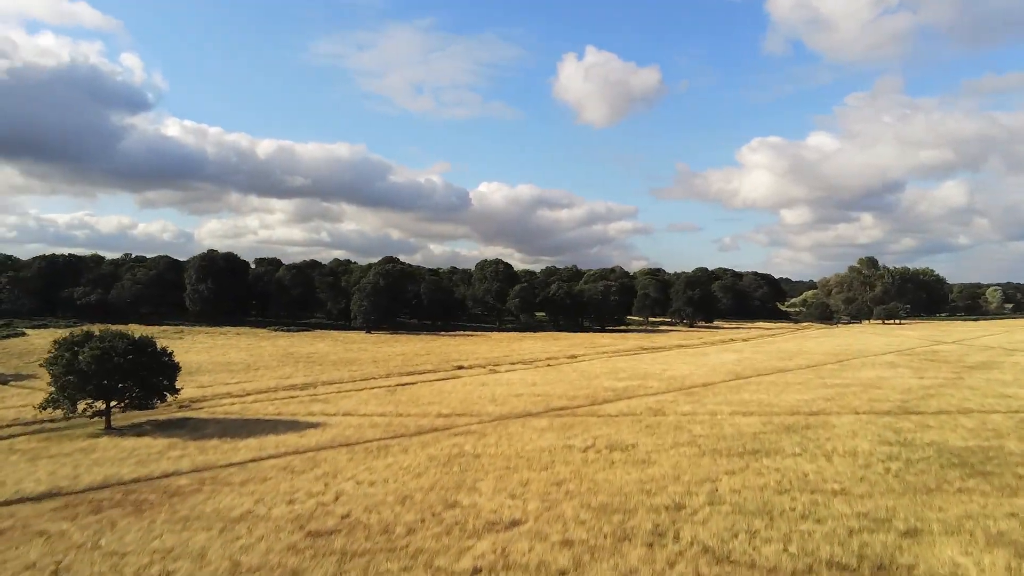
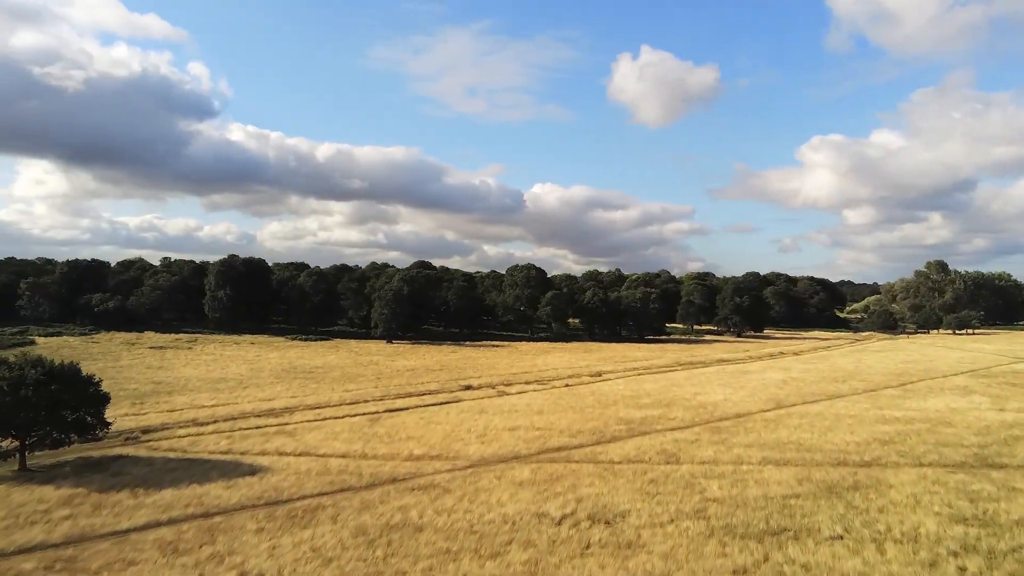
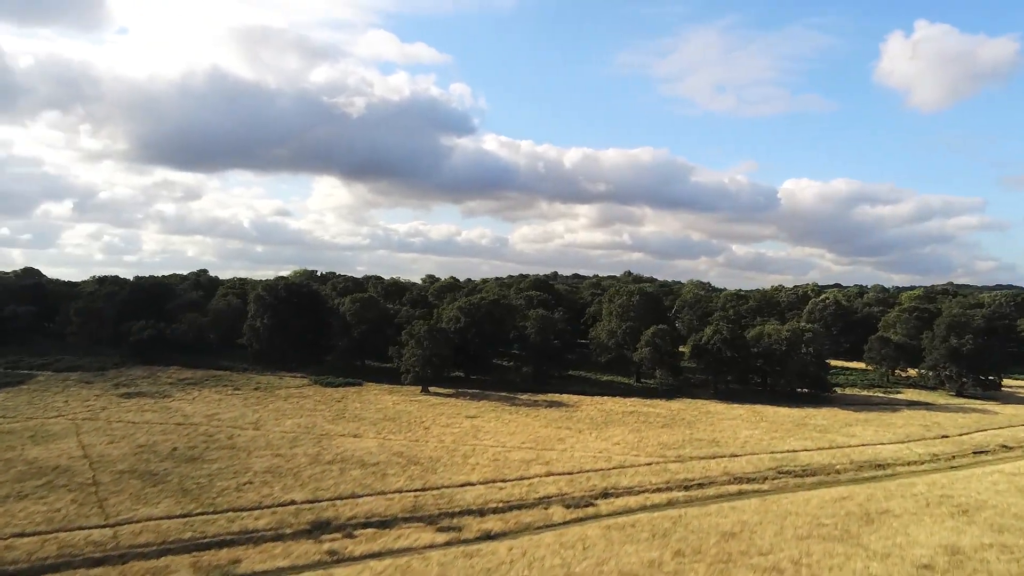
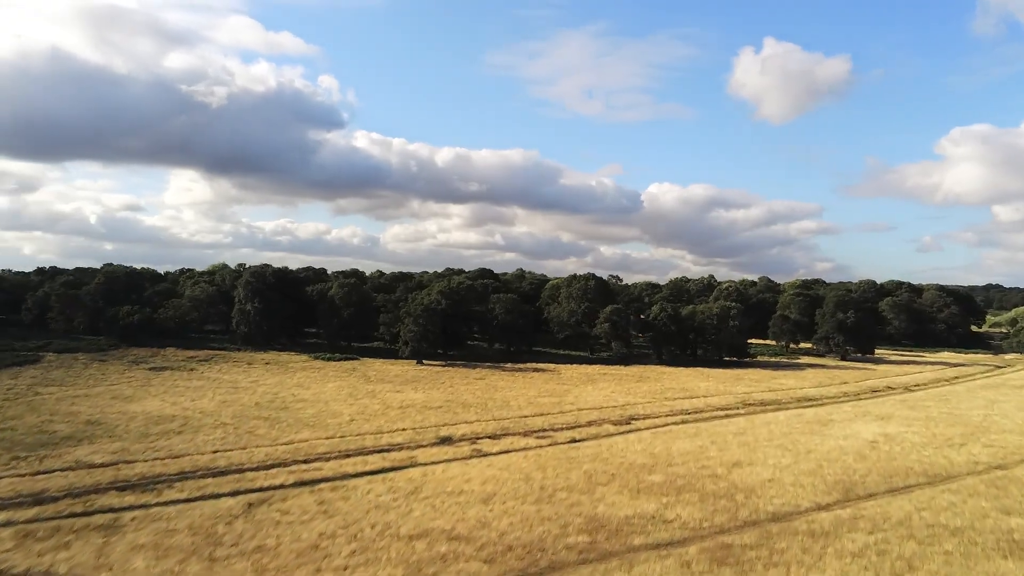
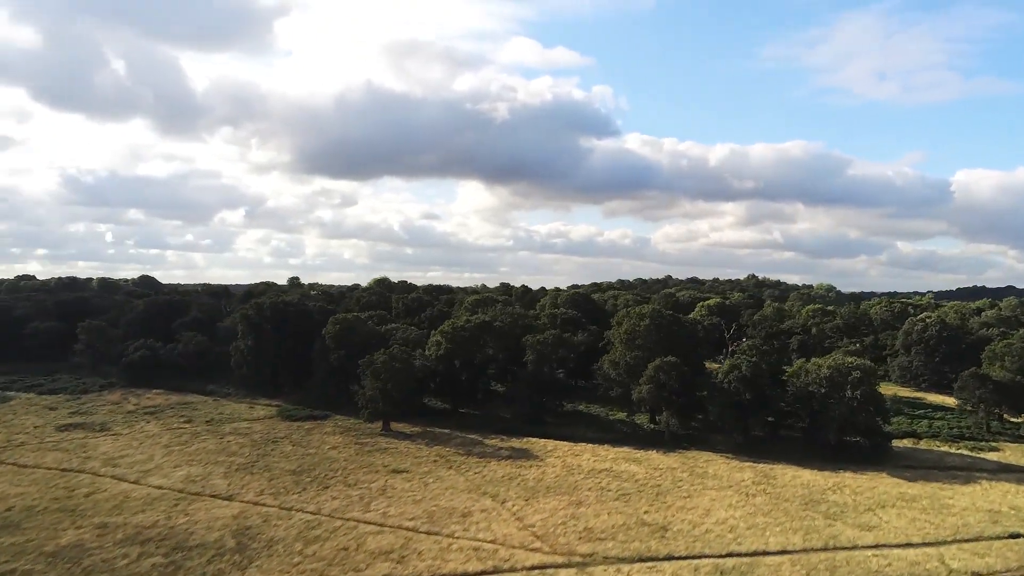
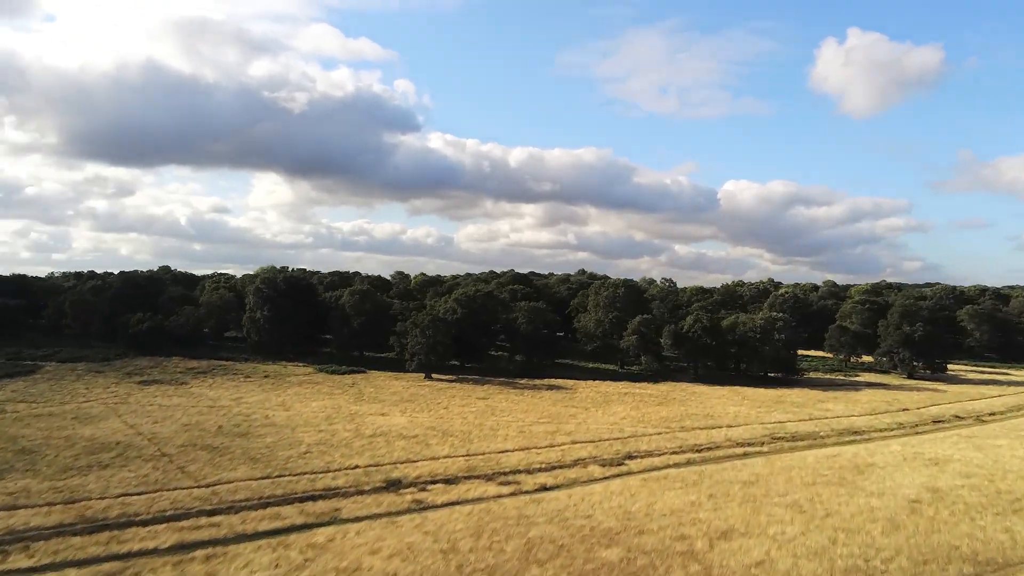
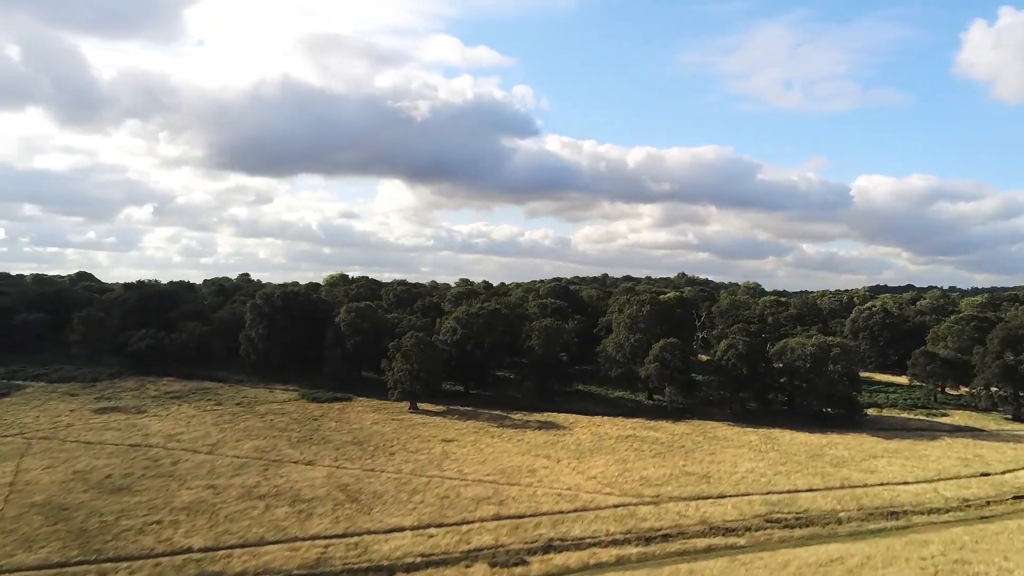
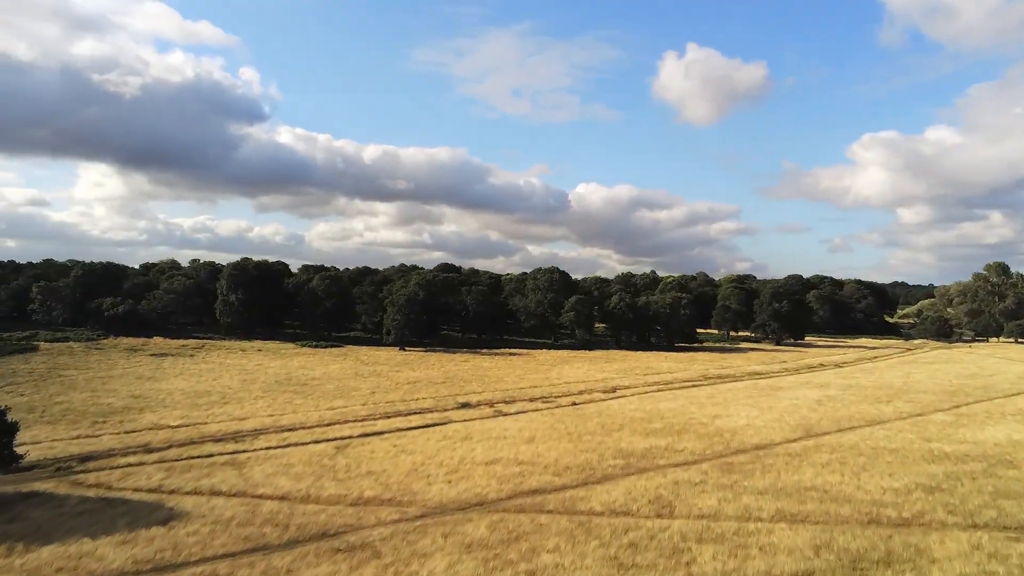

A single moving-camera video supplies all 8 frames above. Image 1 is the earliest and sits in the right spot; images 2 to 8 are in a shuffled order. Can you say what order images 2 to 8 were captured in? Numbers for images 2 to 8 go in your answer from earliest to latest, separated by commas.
2, 8, 4, 6, 3, 7, 5
